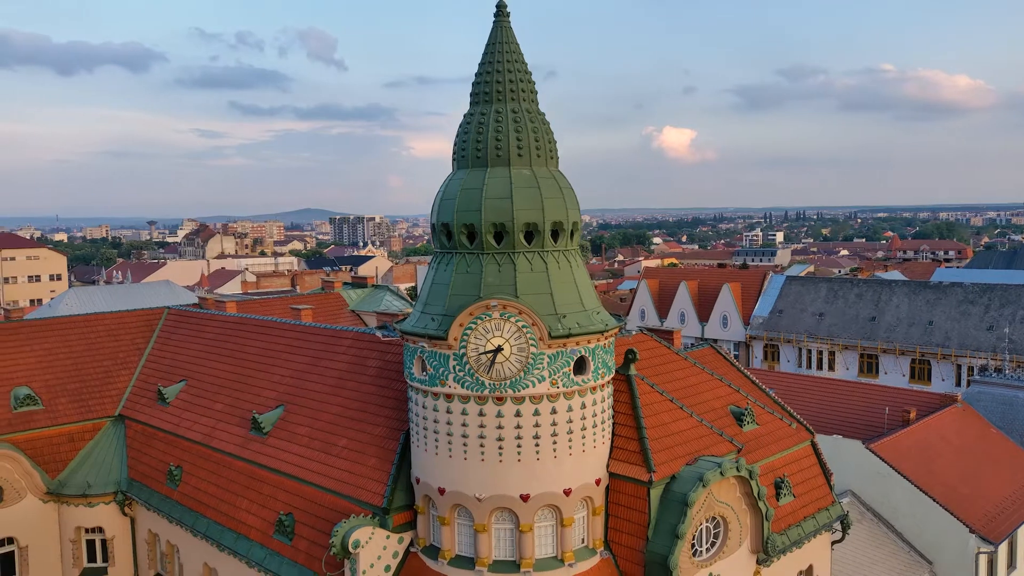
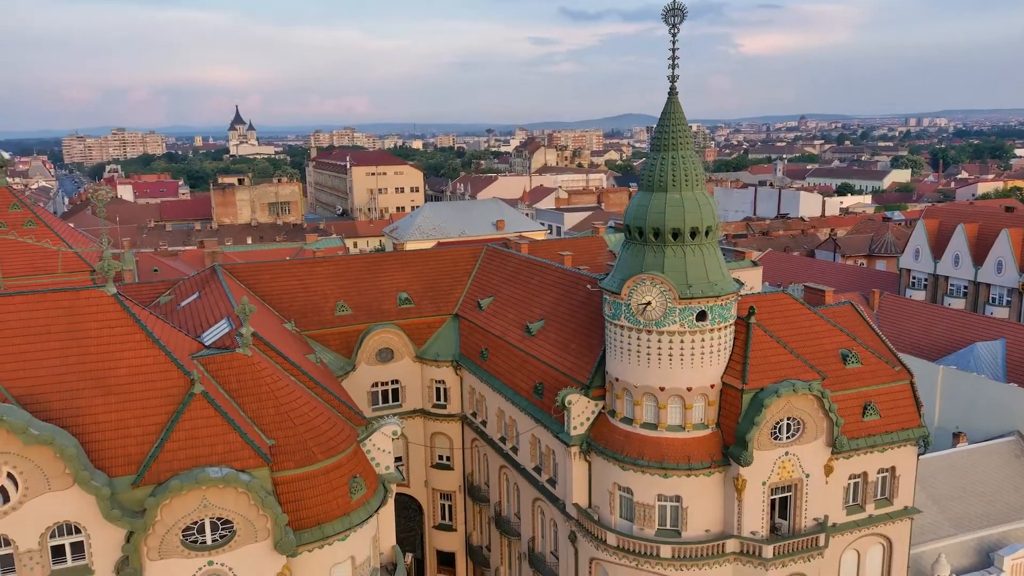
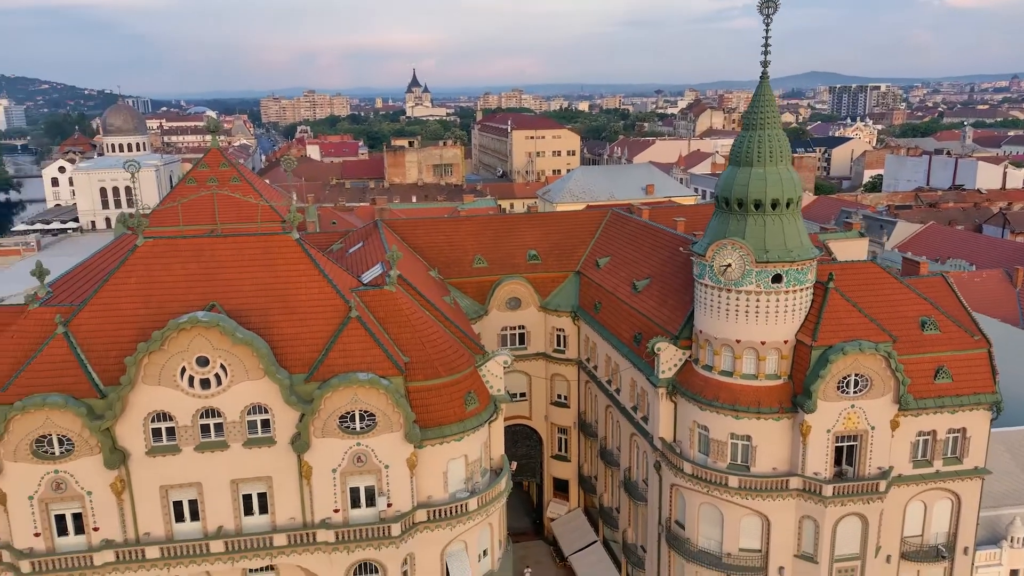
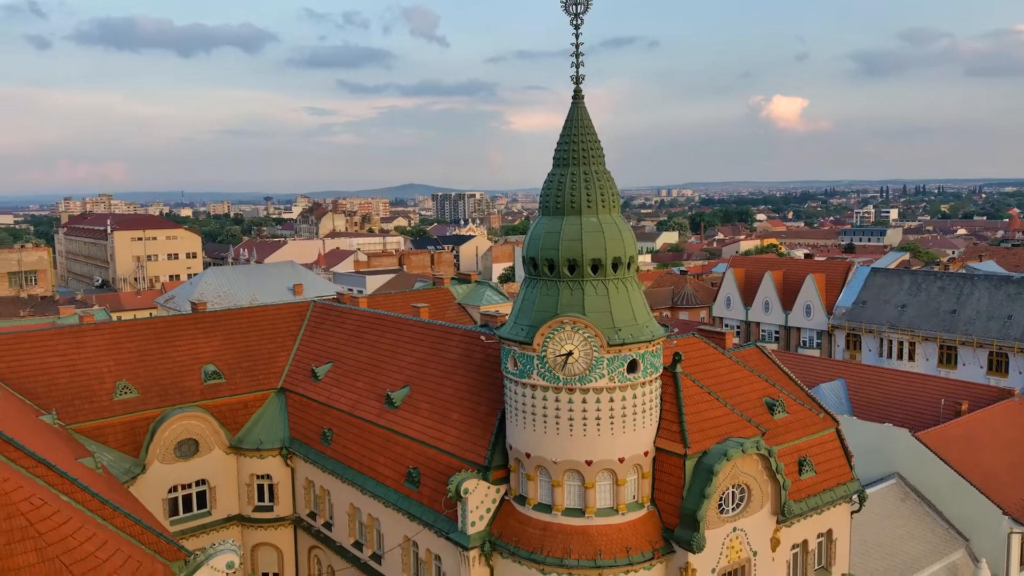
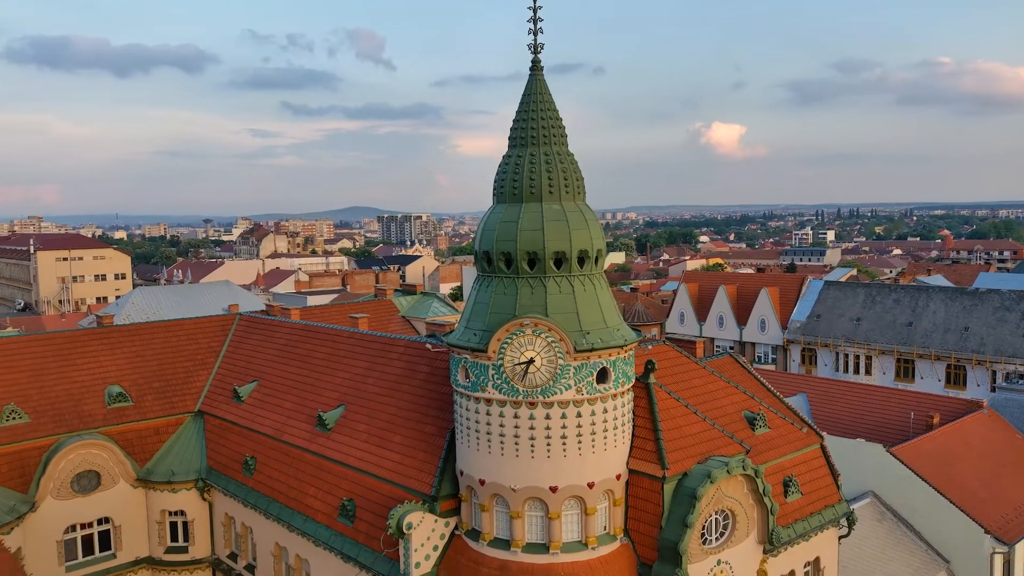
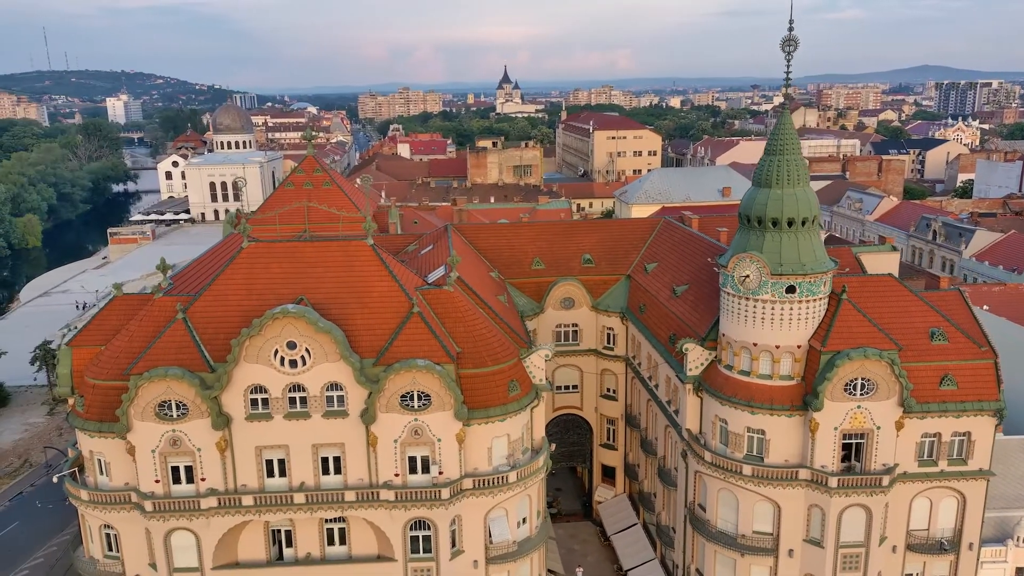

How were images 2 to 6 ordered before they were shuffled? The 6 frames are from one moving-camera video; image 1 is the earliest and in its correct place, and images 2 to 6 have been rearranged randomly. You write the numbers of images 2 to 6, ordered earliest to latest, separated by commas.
5, 4, 2, 3, 6
